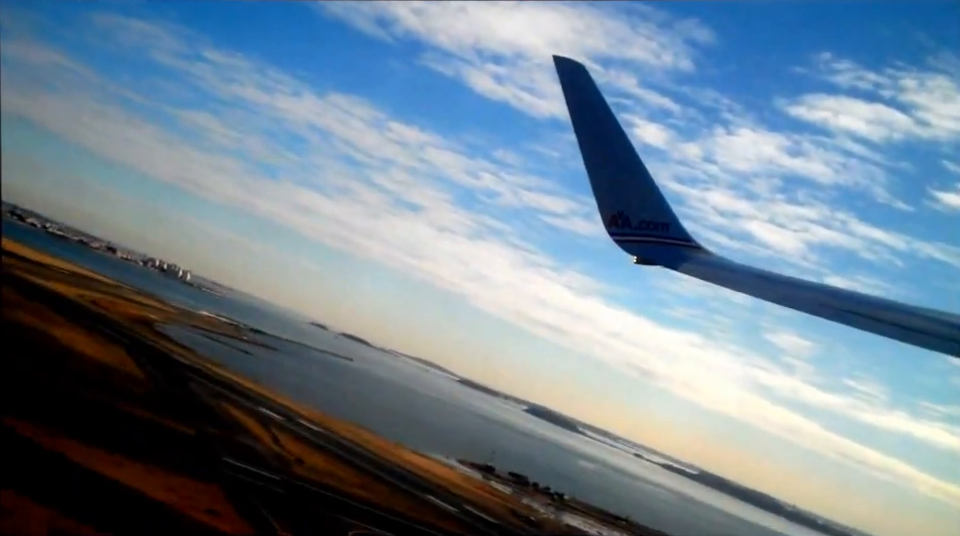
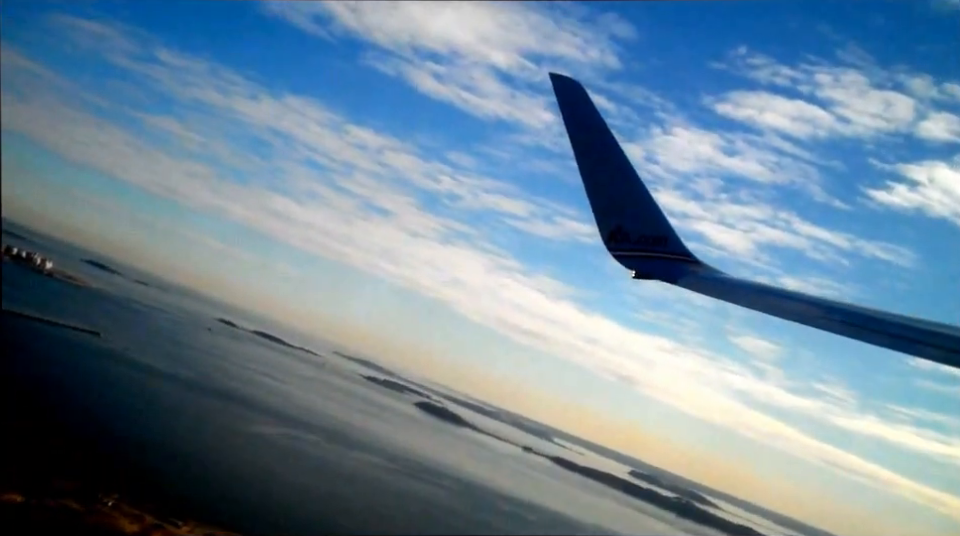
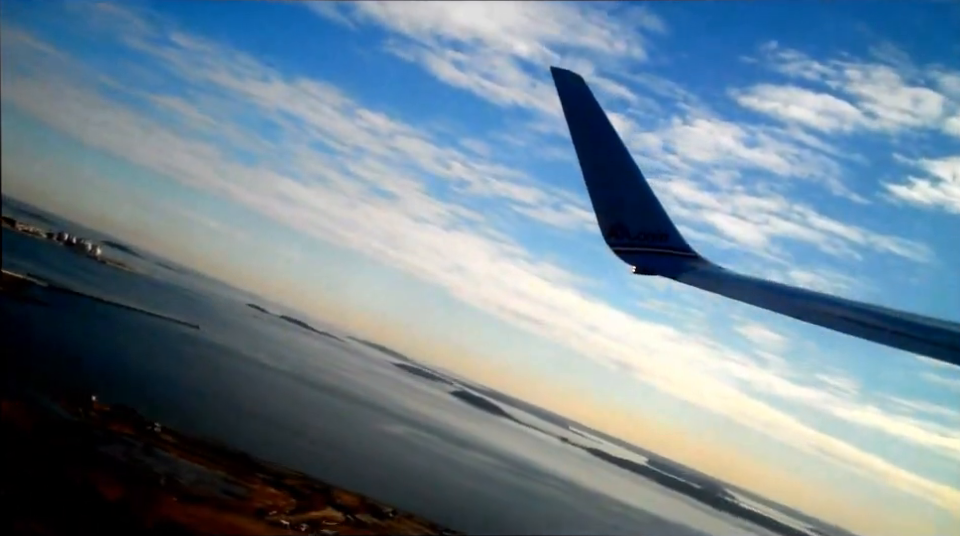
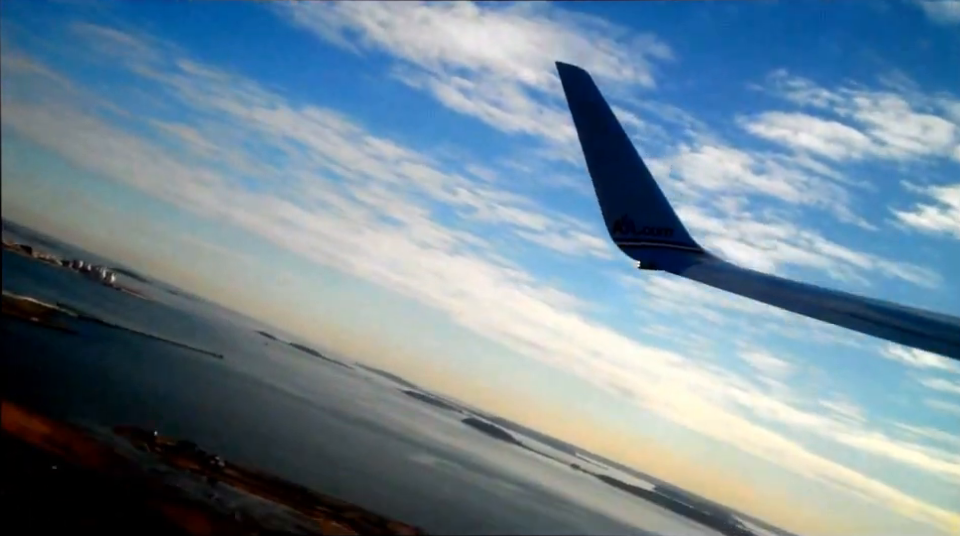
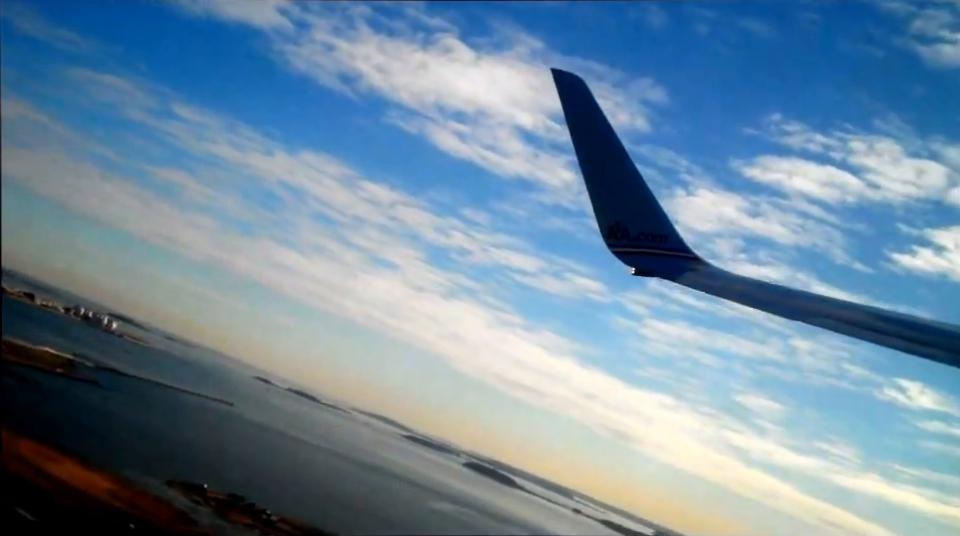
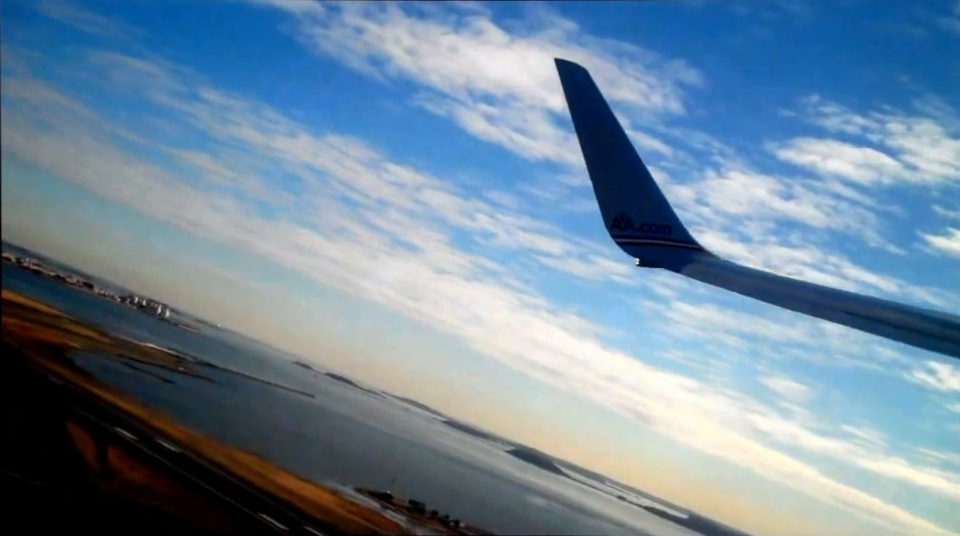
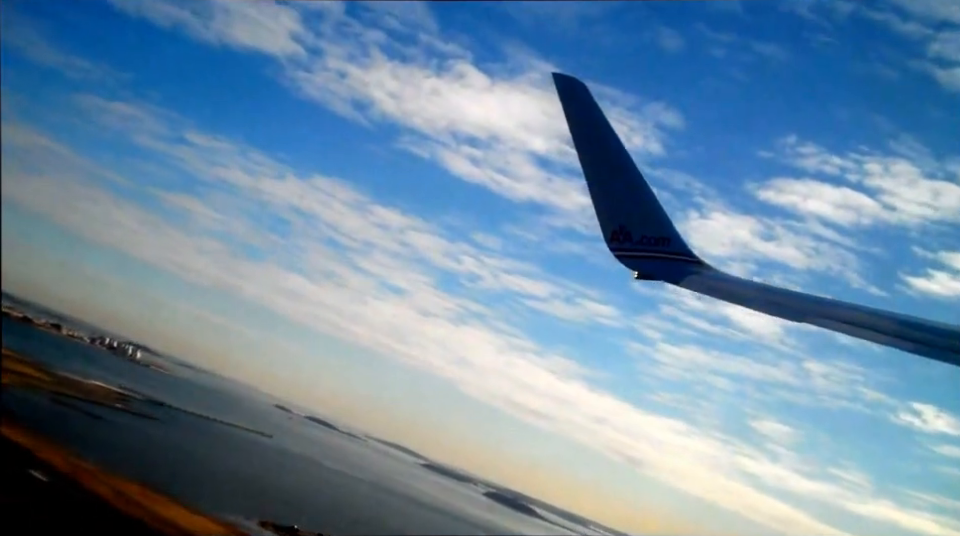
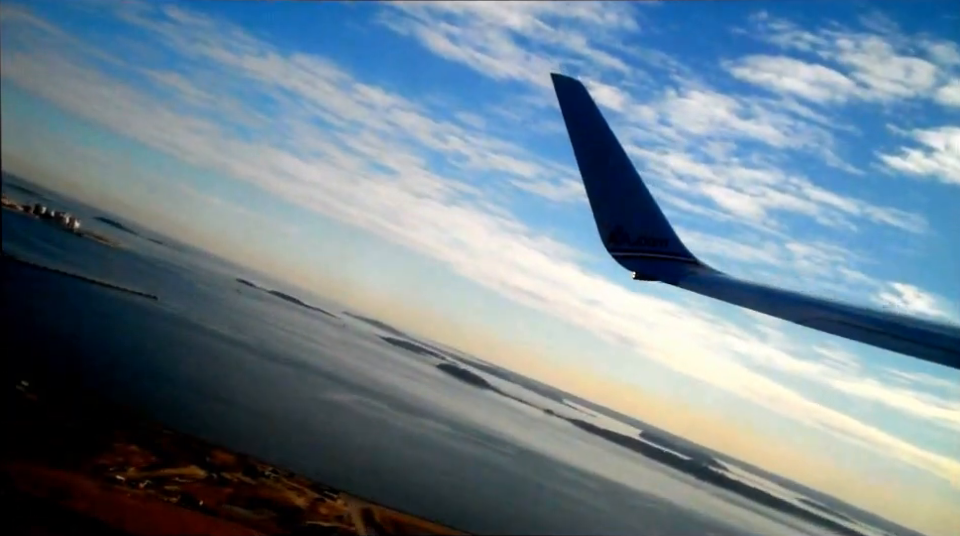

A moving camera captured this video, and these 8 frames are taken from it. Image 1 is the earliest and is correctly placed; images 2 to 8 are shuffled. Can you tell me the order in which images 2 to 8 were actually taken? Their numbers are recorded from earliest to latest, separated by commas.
6, 7, 5, 4, 3, 8, 2
